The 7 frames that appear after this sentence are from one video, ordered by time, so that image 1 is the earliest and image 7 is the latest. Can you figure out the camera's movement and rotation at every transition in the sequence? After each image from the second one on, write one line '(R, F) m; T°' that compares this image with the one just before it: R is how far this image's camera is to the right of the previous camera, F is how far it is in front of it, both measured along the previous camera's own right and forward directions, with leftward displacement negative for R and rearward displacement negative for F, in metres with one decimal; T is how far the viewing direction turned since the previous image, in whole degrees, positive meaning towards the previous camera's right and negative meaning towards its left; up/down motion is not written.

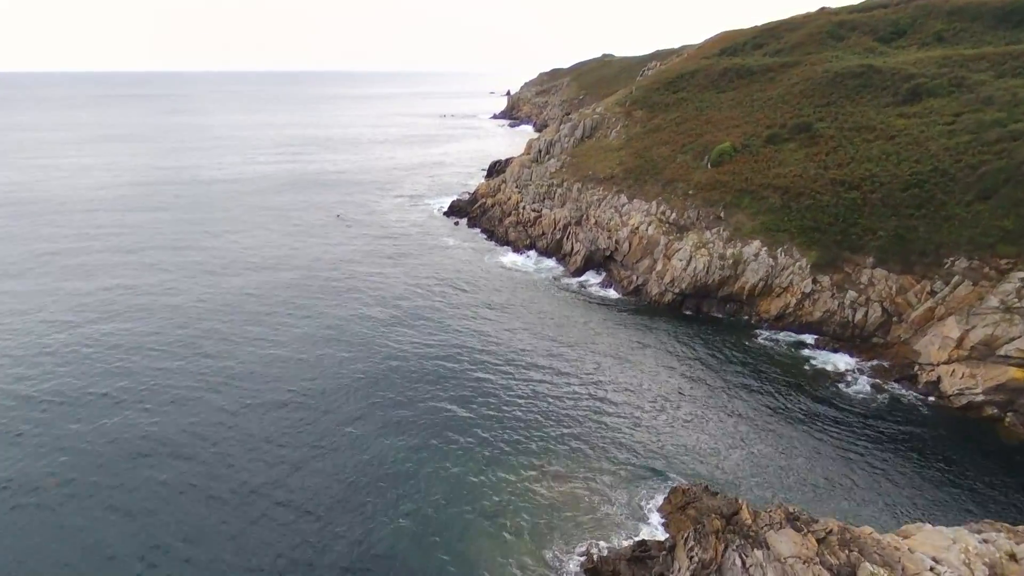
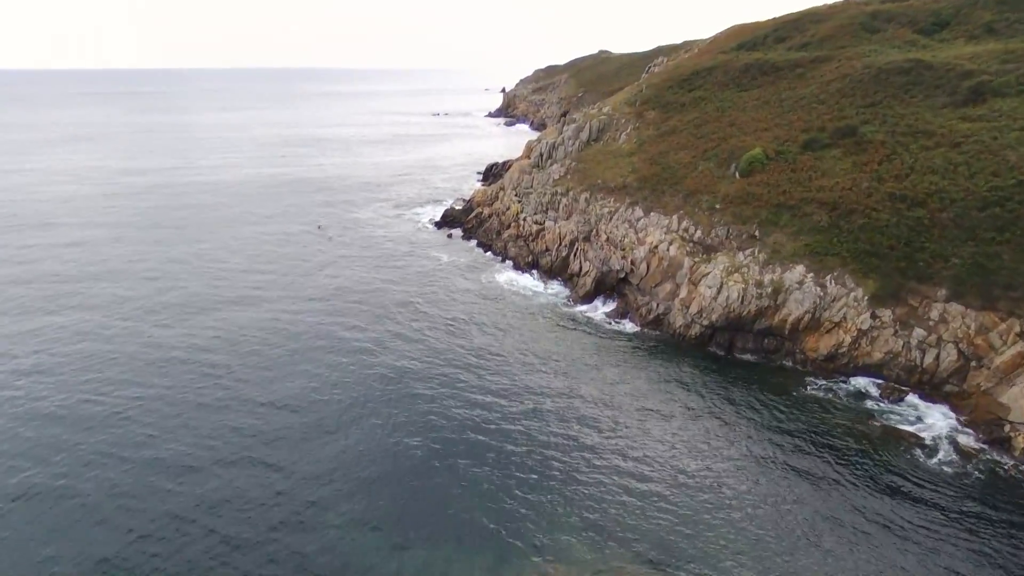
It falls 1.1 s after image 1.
(-0.5, +8.4) m; 0°
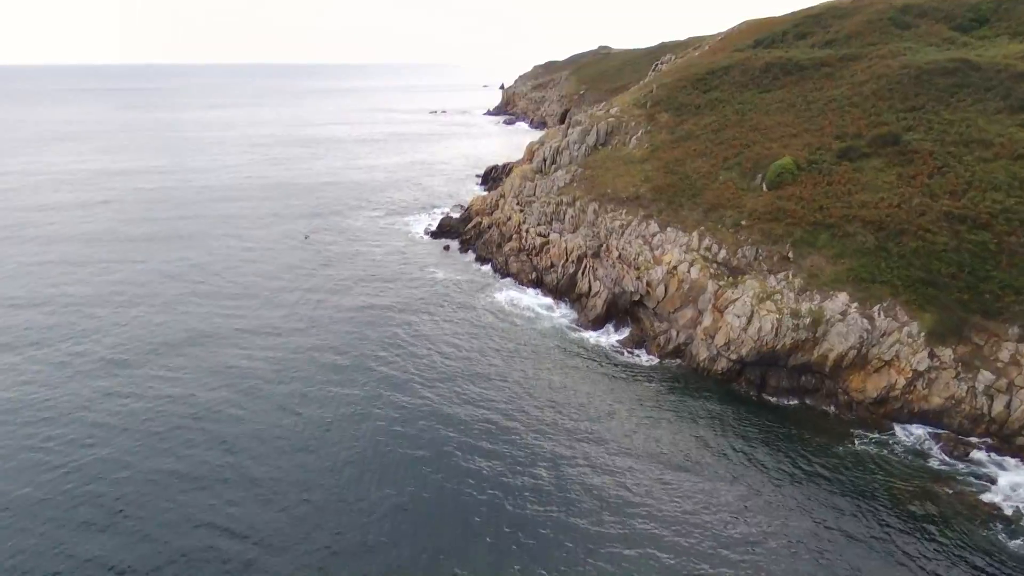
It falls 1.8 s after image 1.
(-0.4, +5.8) m; 0°
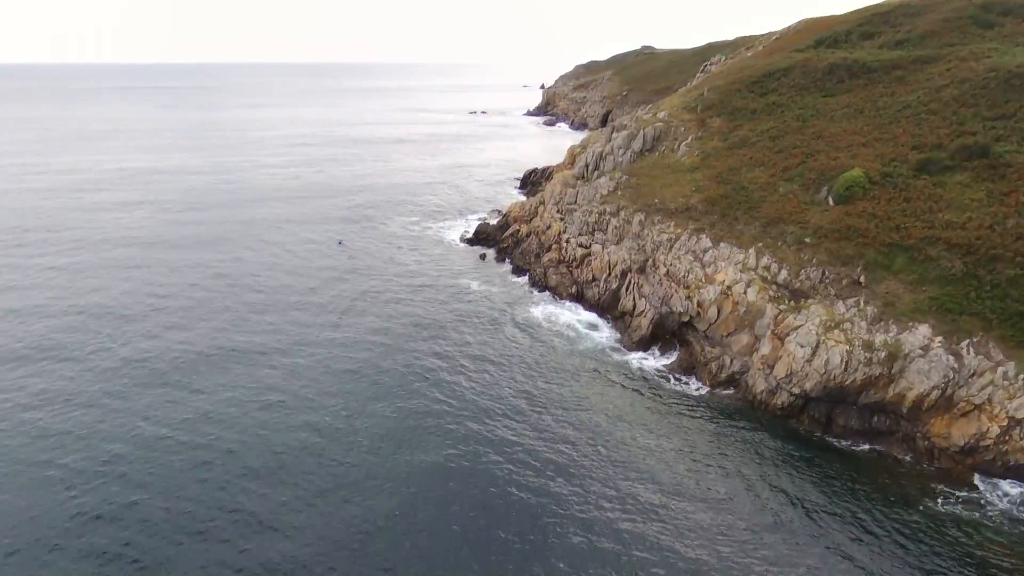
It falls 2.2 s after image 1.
(-0.3, +3.4) m; -3°
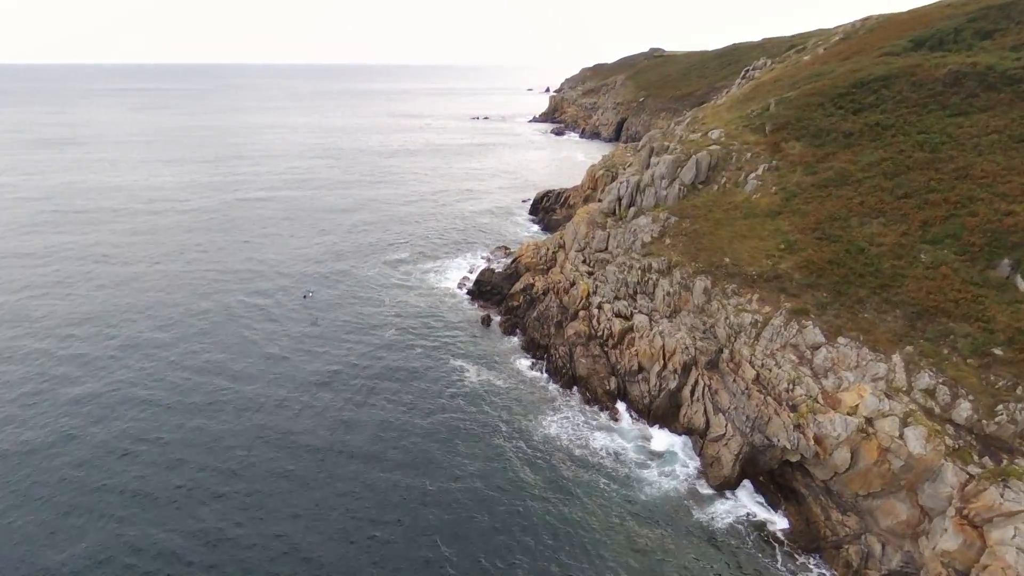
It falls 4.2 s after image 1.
(-0.9, +16.8) m; 0°
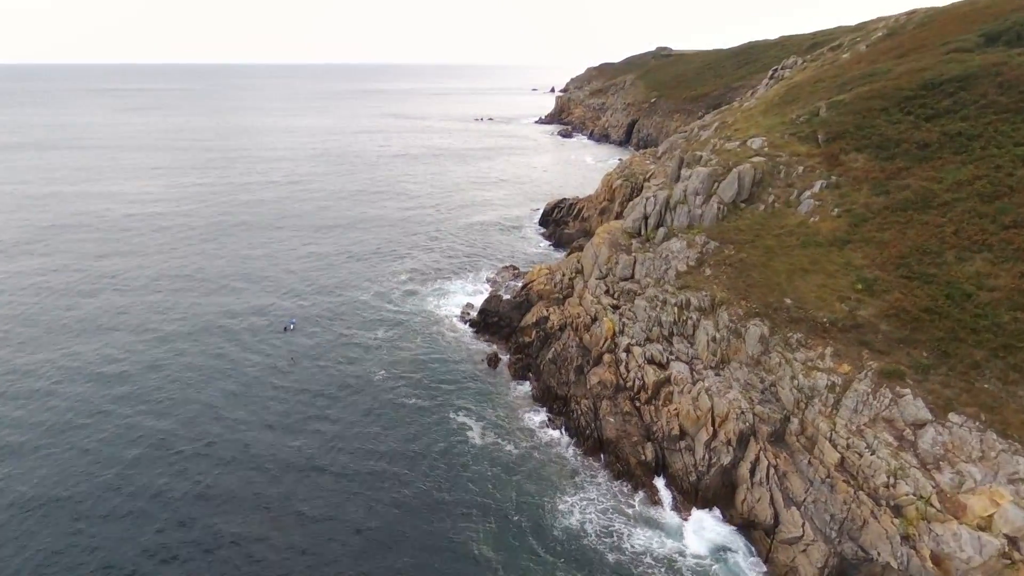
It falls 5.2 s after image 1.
(-0.6, +7.8) m; 0°
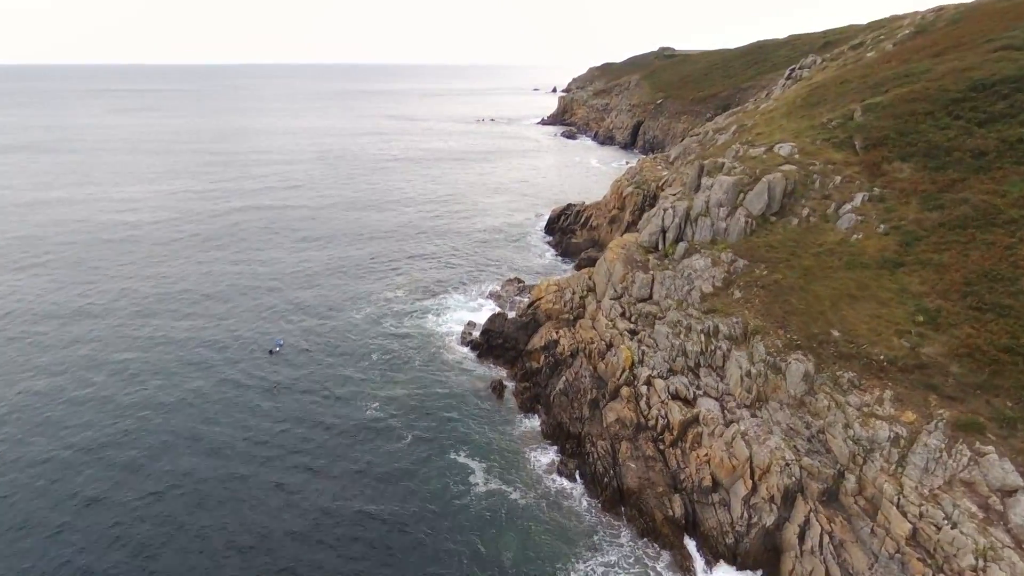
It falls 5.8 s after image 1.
(-0.4, +4.4) m; 0°
